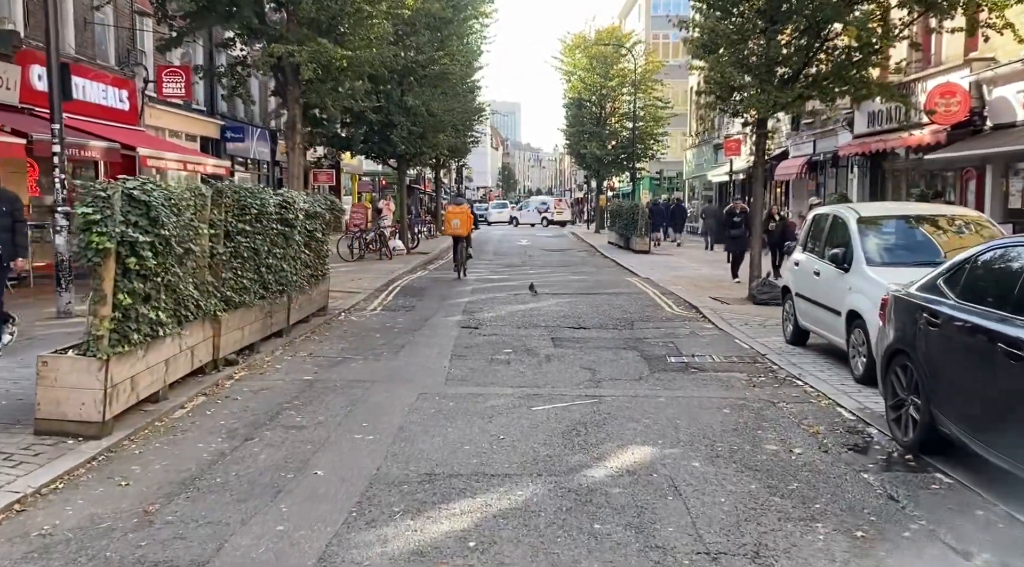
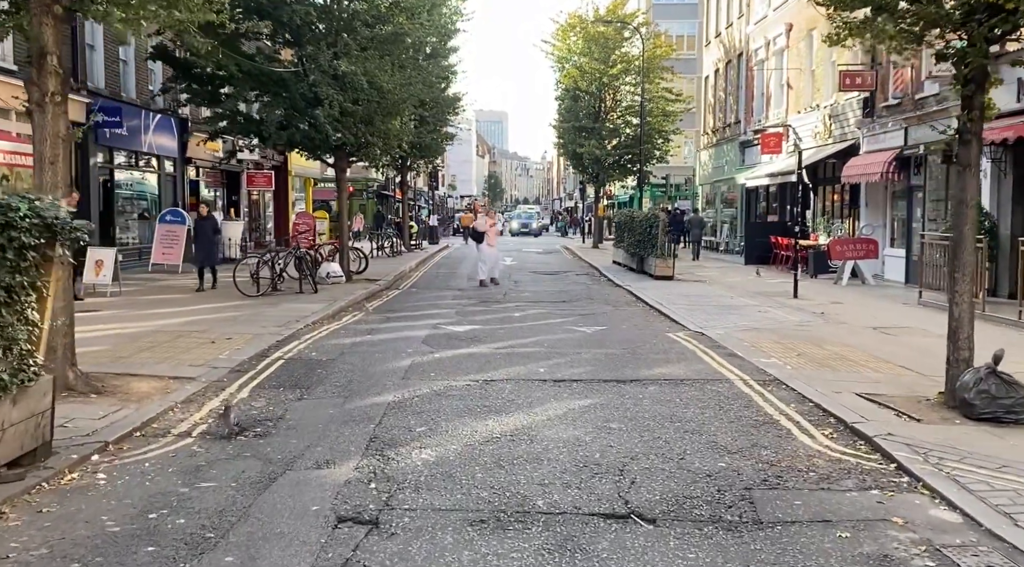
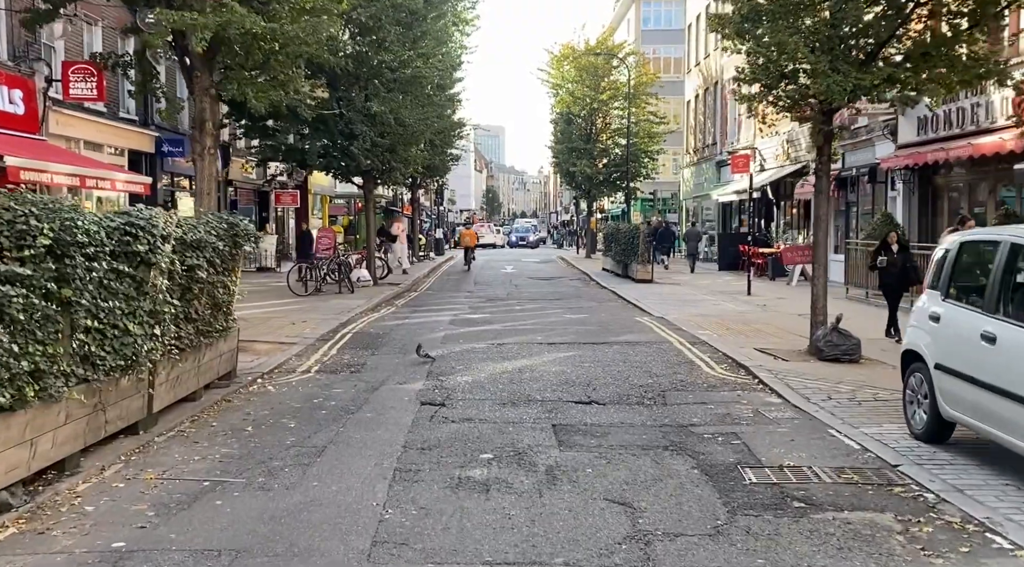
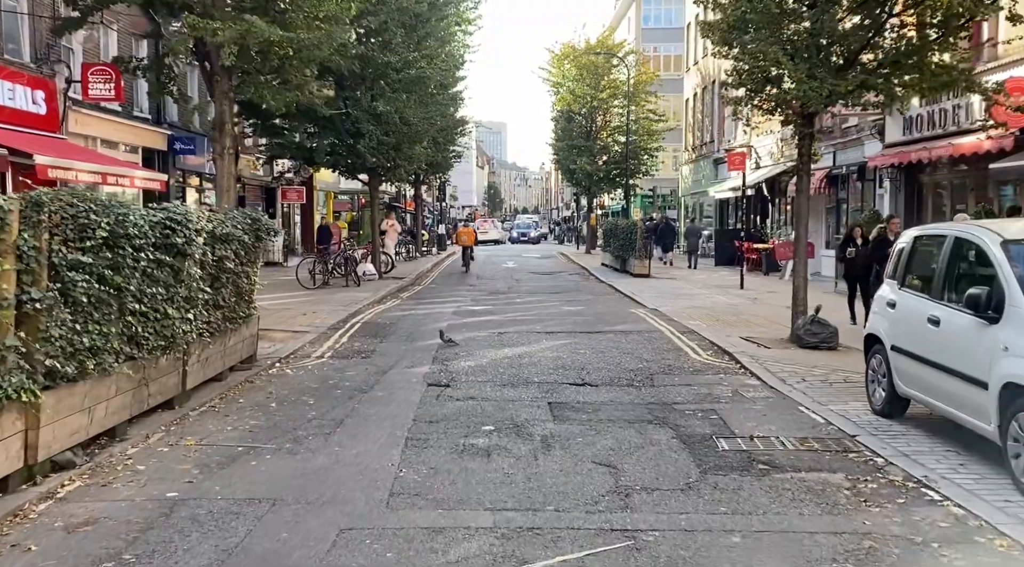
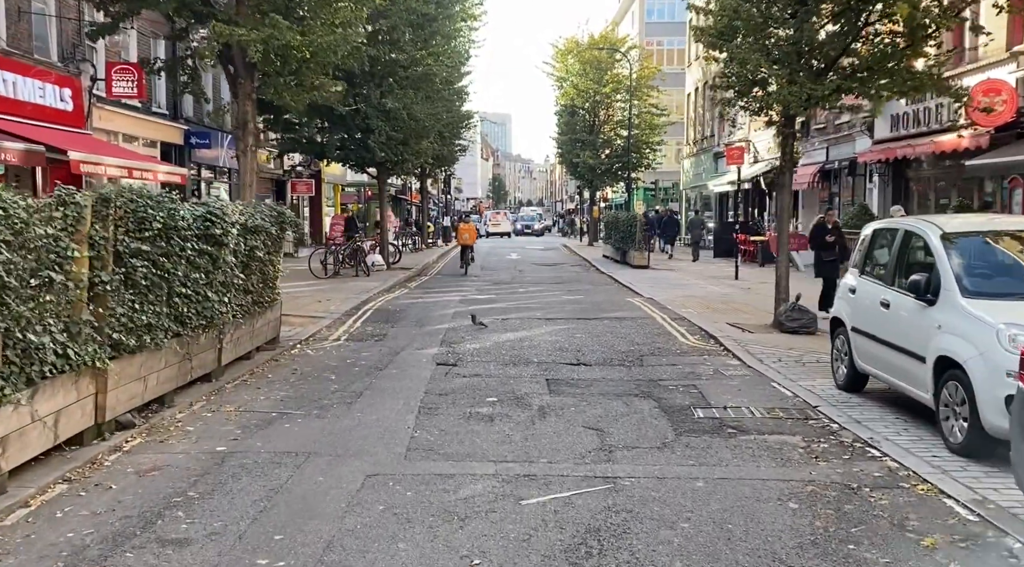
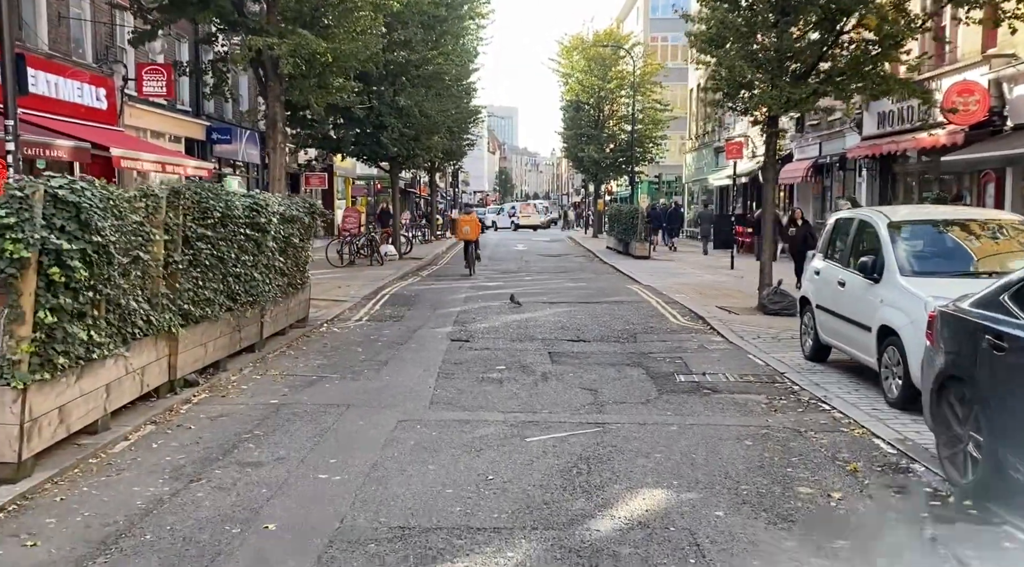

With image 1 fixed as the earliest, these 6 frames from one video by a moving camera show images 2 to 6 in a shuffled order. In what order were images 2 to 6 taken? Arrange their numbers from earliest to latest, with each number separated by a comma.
6, 5, 4, 3, 2
